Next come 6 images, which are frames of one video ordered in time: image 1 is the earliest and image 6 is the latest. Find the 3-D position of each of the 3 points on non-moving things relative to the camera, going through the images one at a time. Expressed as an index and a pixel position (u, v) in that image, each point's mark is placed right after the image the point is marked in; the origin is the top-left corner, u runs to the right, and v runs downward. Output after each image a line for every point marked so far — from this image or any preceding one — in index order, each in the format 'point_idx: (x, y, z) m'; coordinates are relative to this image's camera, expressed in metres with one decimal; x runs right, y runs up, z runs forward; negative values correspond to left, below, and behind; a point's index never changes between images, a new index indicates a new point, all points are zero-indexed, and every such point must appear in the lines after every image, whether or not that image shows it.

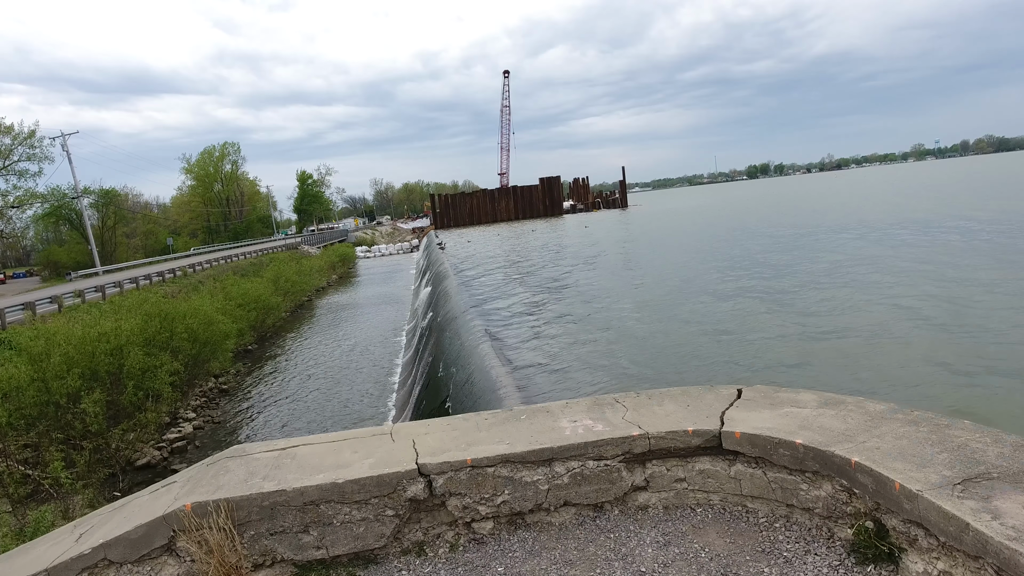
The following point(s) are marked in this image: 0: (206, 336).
0: (-6.0, -1.0, +13.0) m
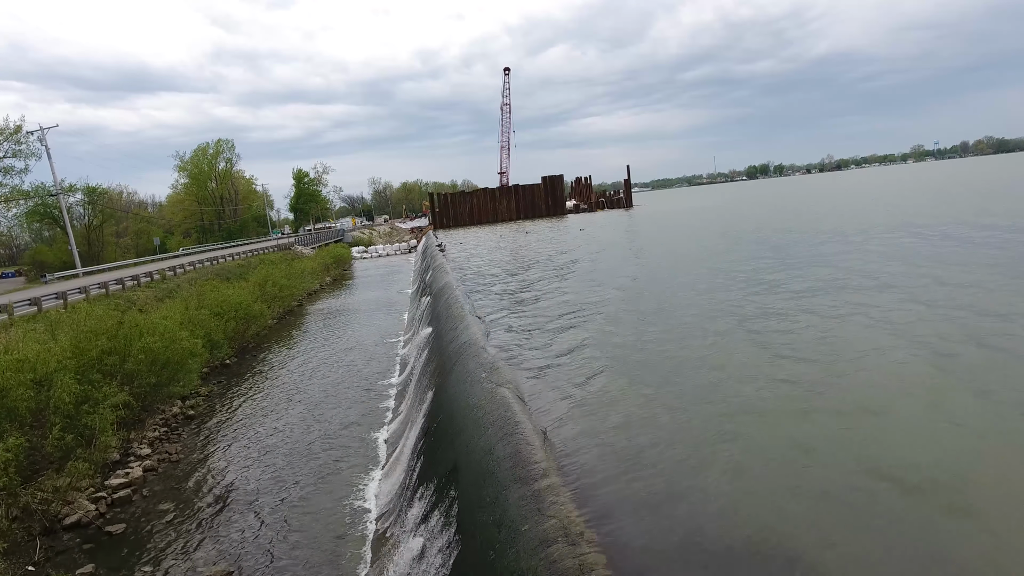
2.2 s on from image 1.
0: (-5.8, -1.2, +11.1) m
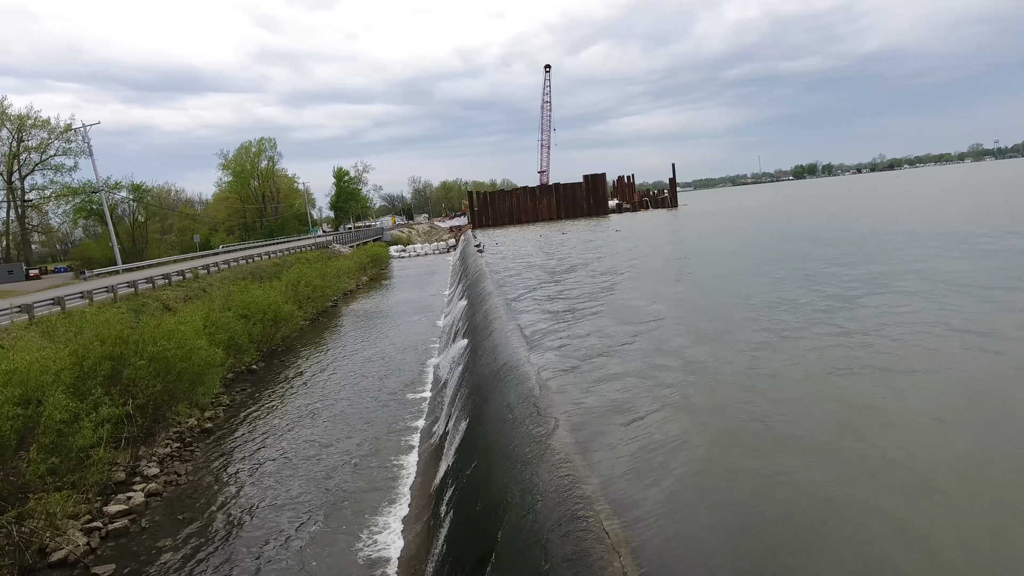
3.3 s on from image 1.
0: (-5.1, -1.2, +10.2) m
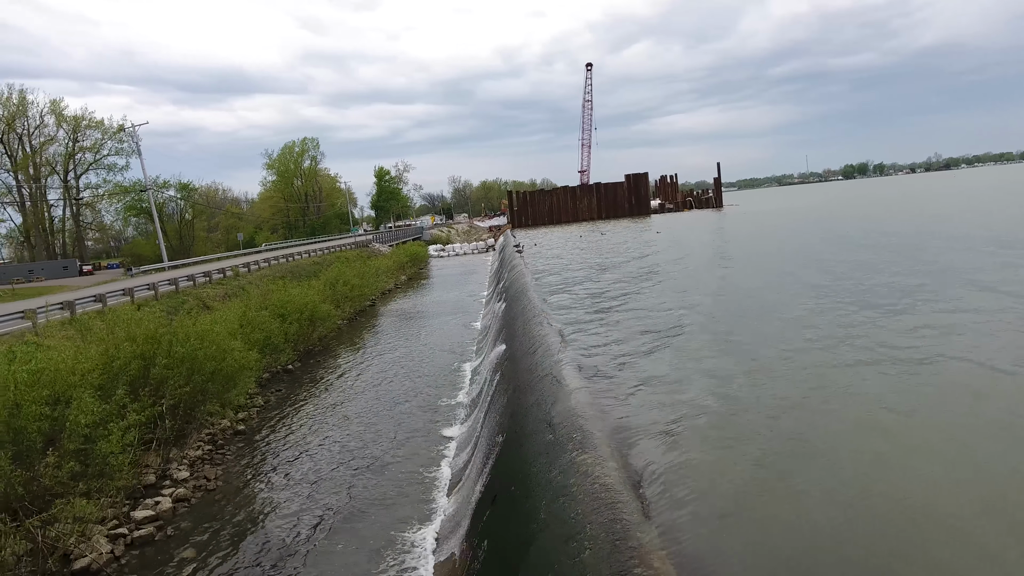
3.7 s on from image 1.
0: (-4.5, -1.2, +10.0) m
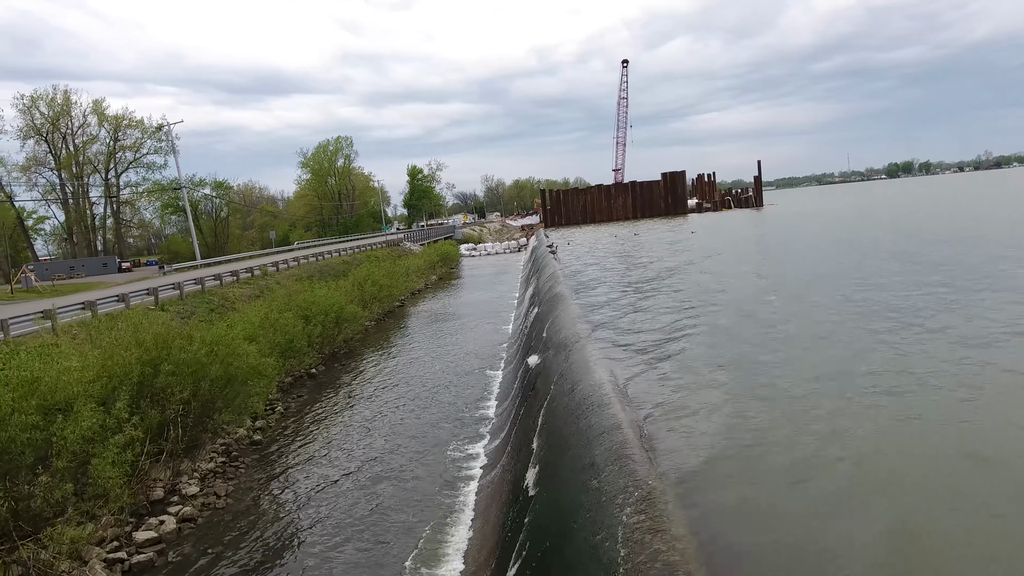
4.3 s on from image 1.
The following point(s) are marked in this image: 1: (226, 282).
0: (-4.1, -1.2, +9.4) m
1: (-8.5, +0.2, +19.4) m
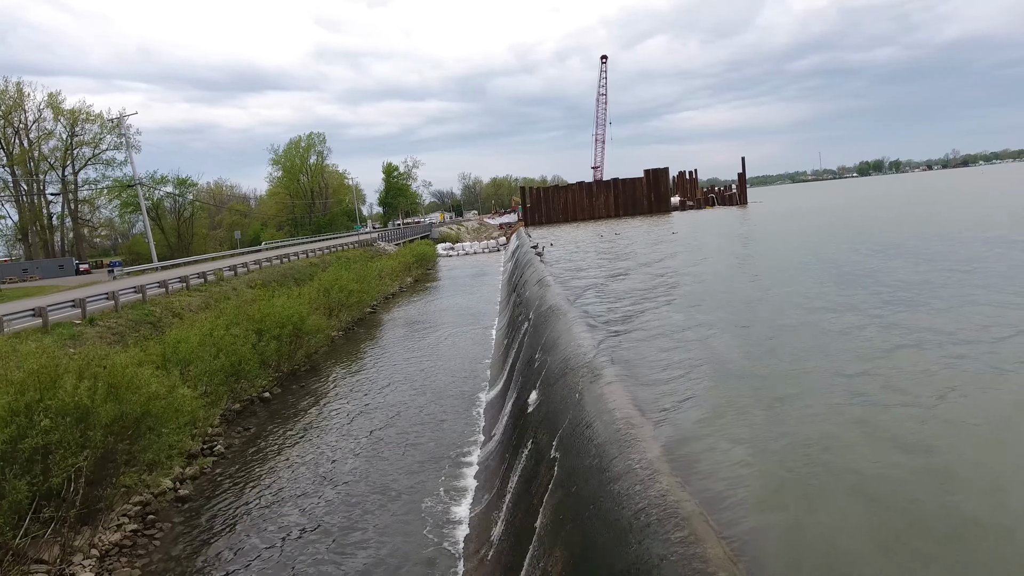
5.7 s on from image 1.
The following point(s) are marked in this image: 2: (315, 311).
0: (-4.2, -1.5, +7.4) m
1: (-9.0, 0.0, +17.3) m
2: (-5.2, -0.6, +17.3) m
